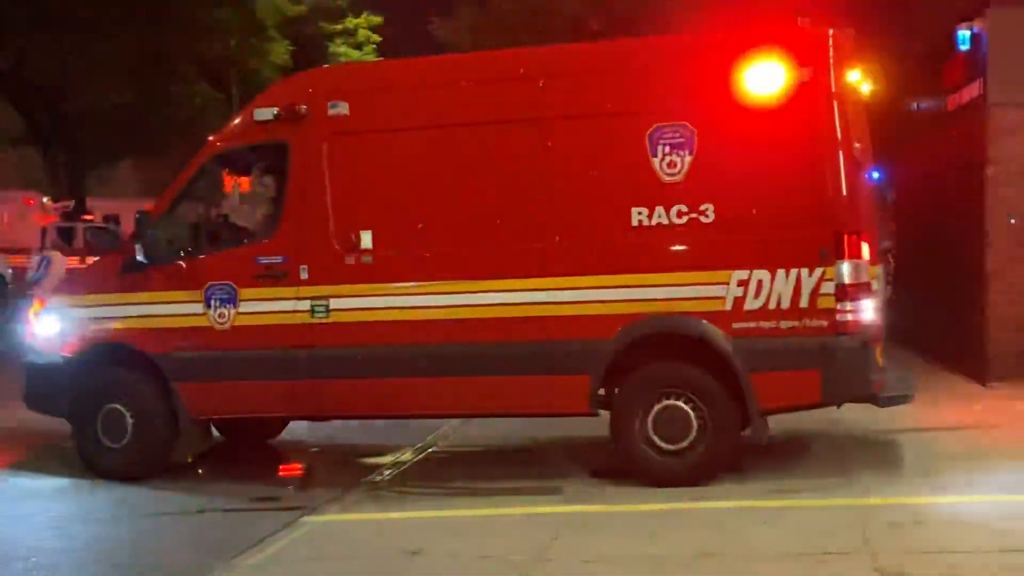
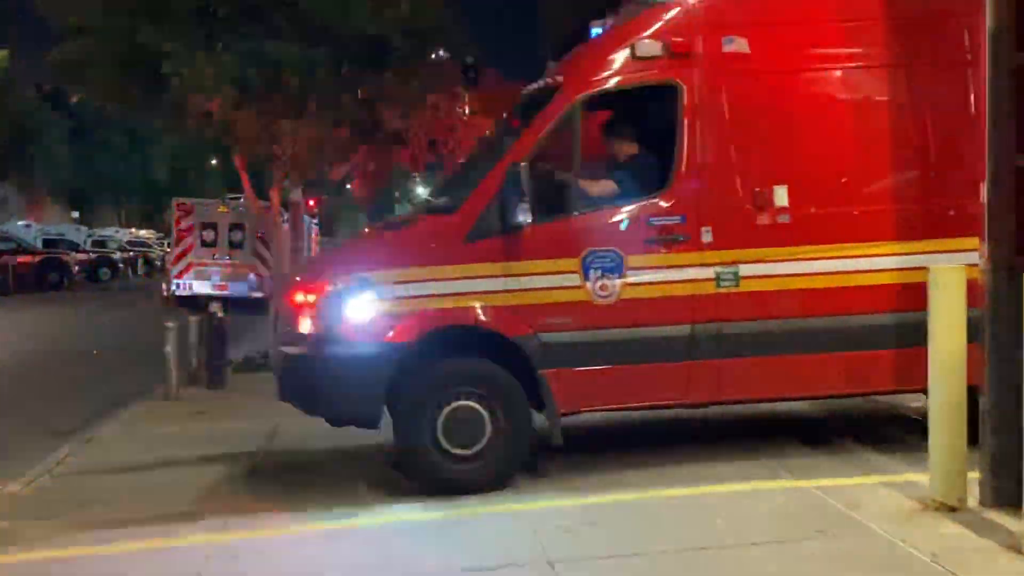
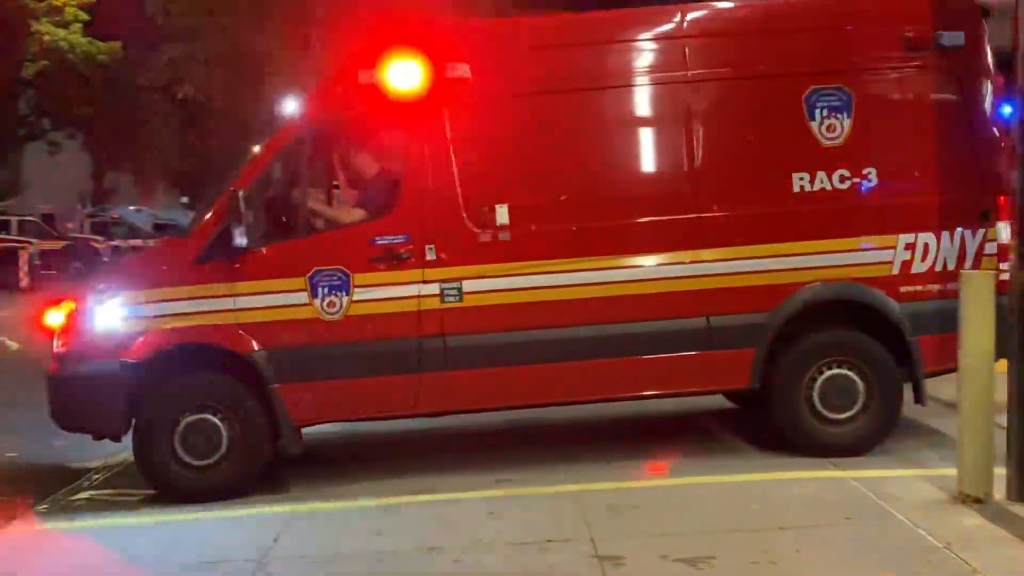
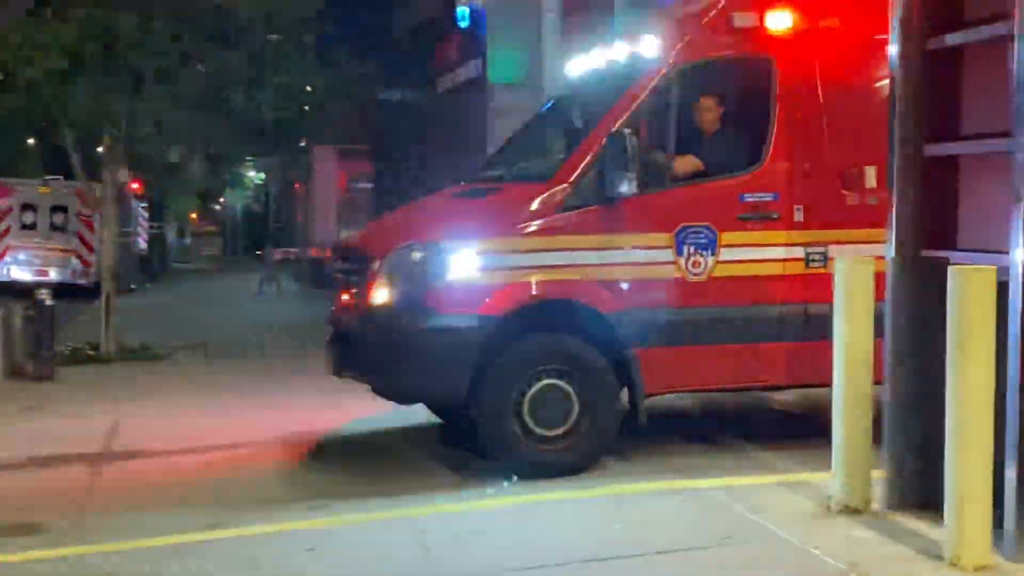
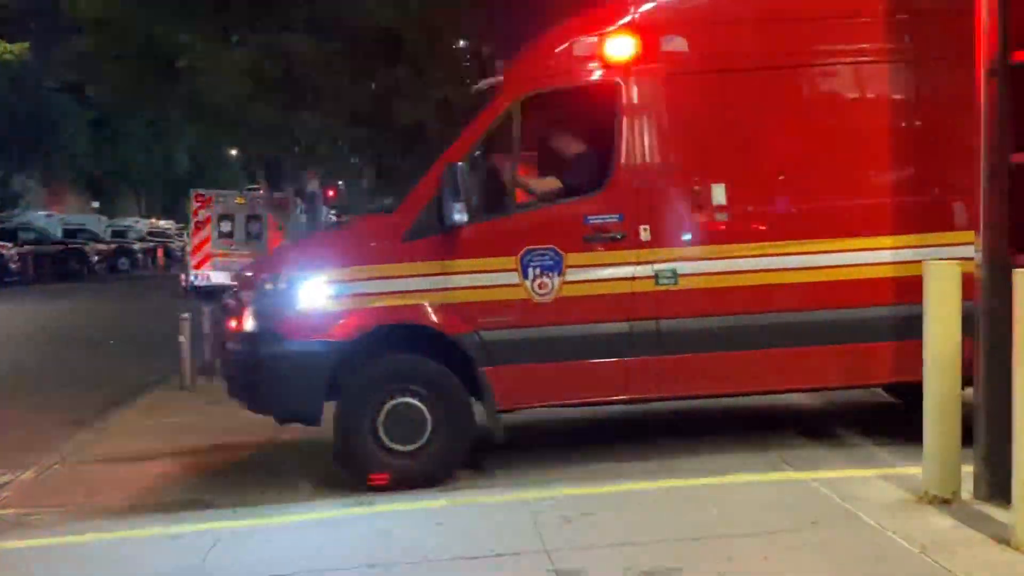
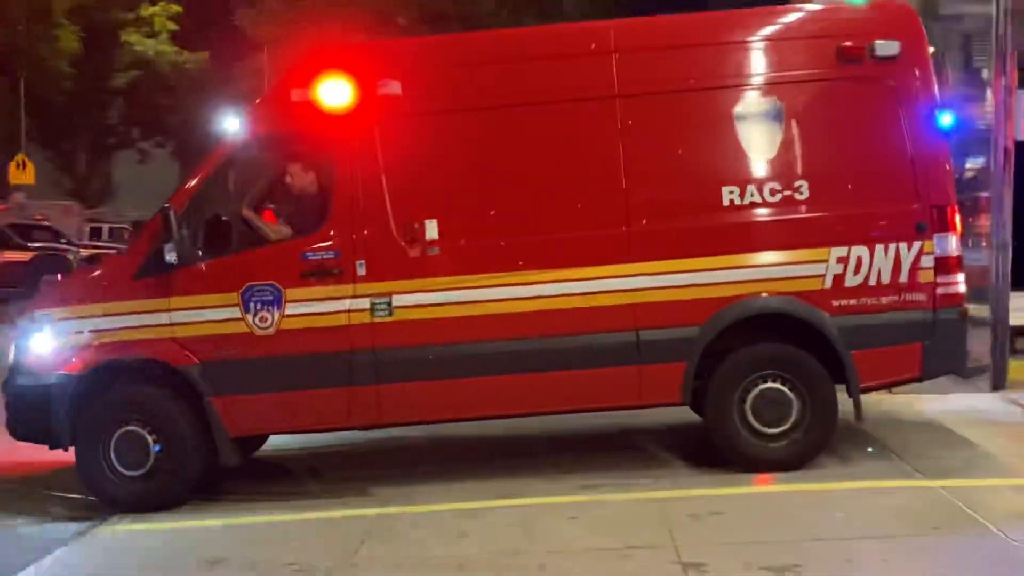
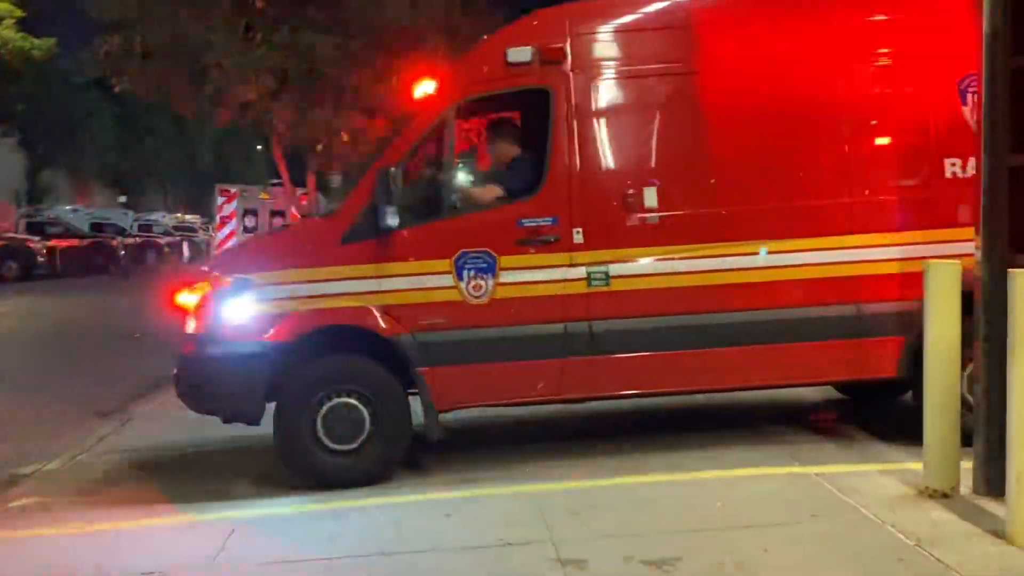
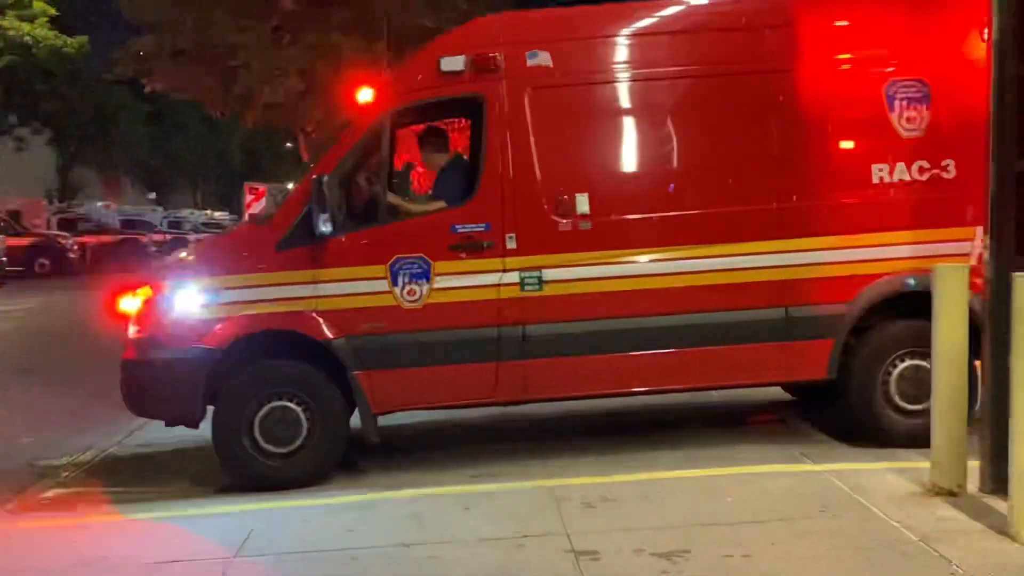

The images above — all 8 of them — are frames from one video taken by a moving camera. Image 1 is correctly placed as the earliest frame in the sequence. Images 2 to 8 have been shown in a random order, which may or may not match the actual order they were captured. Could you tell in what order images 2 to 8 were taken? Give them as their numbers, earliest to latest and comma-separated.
6, 3, 8, 7, 5, 2, 4
